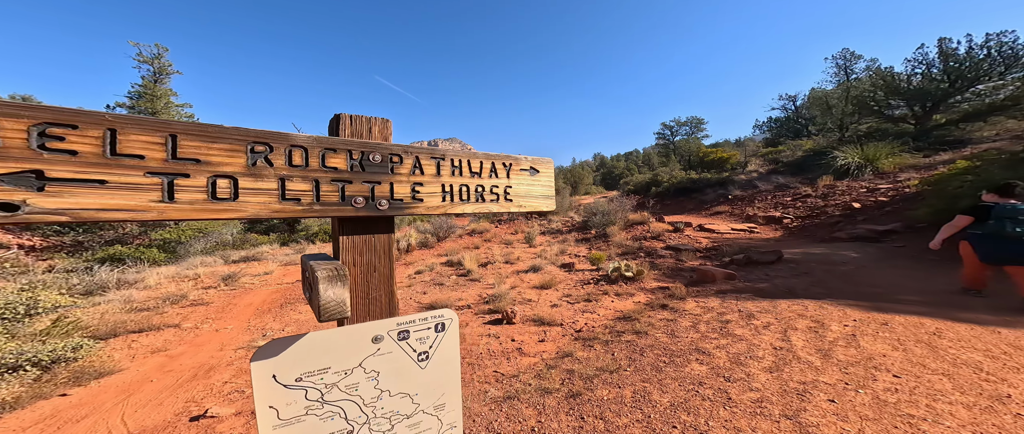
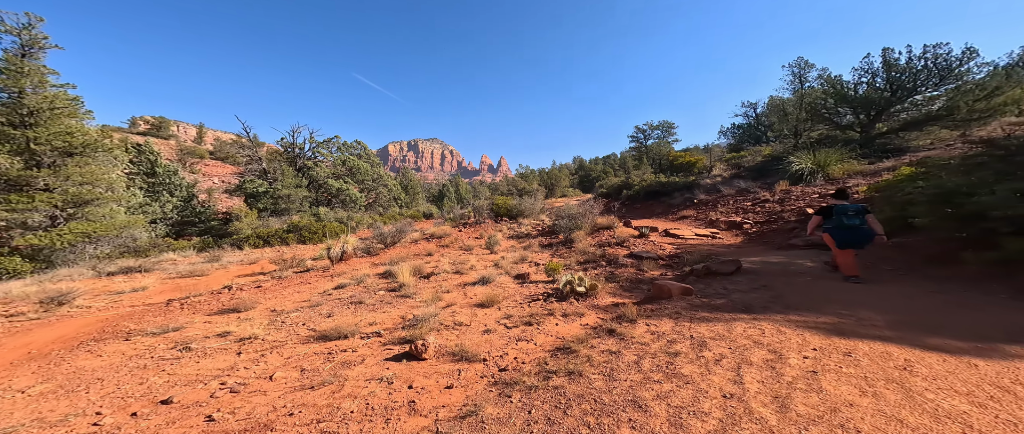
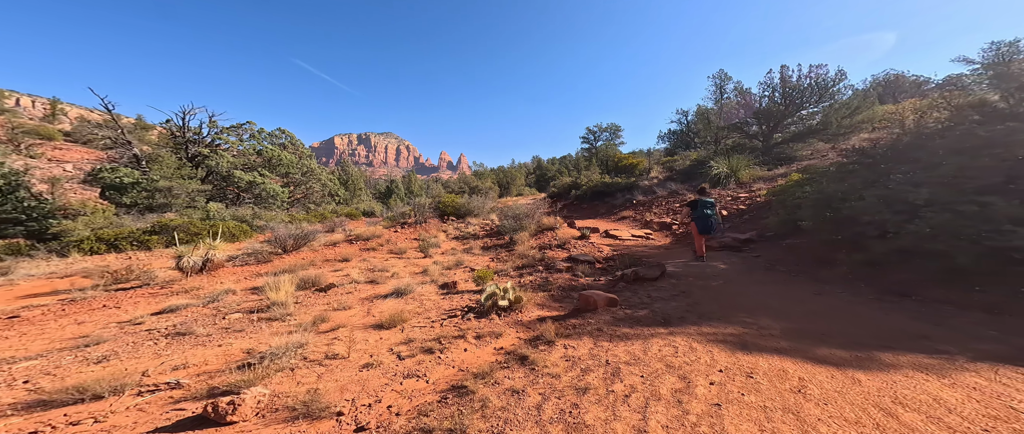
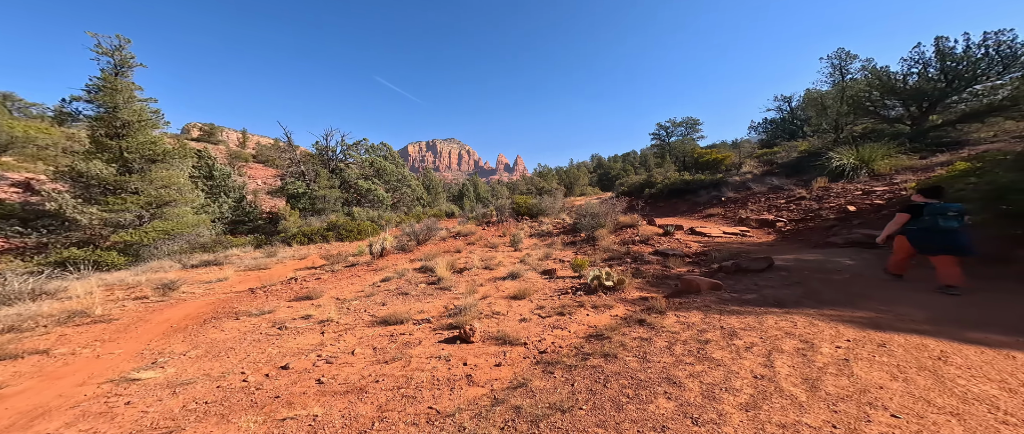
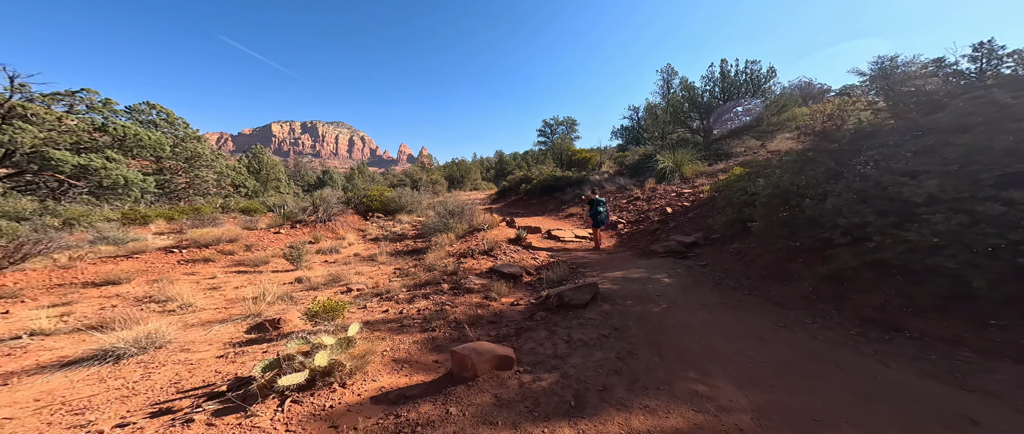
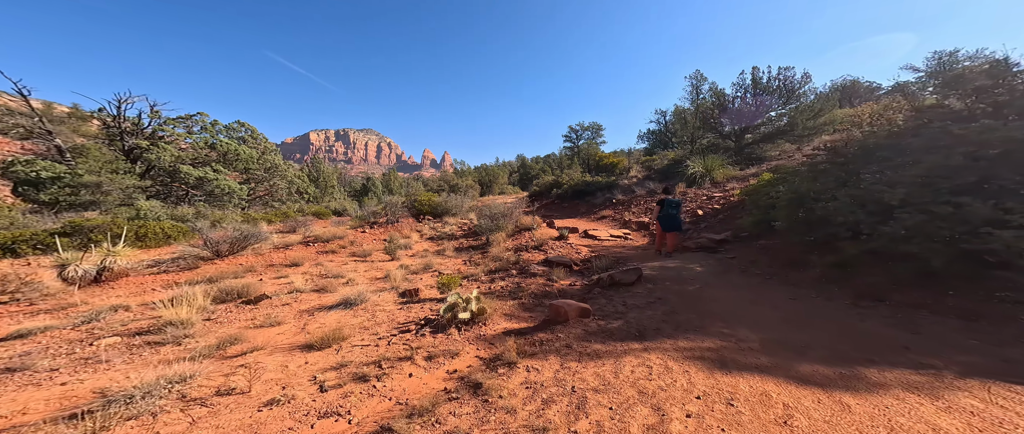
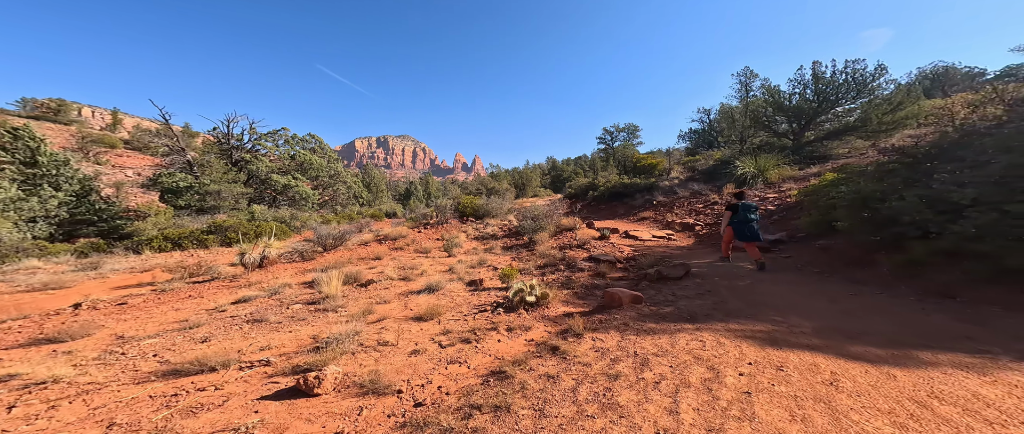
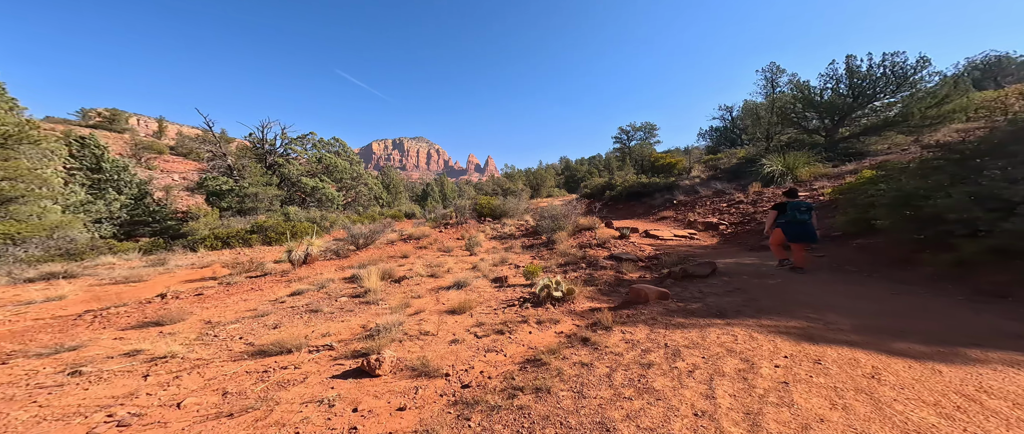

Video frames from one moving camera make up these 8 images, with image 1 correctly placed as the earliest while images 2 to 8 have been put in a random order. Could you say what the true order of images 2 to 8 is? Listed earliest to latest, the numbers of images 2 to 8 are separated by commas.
4, 2, 8, 7, 3, 6, 5
